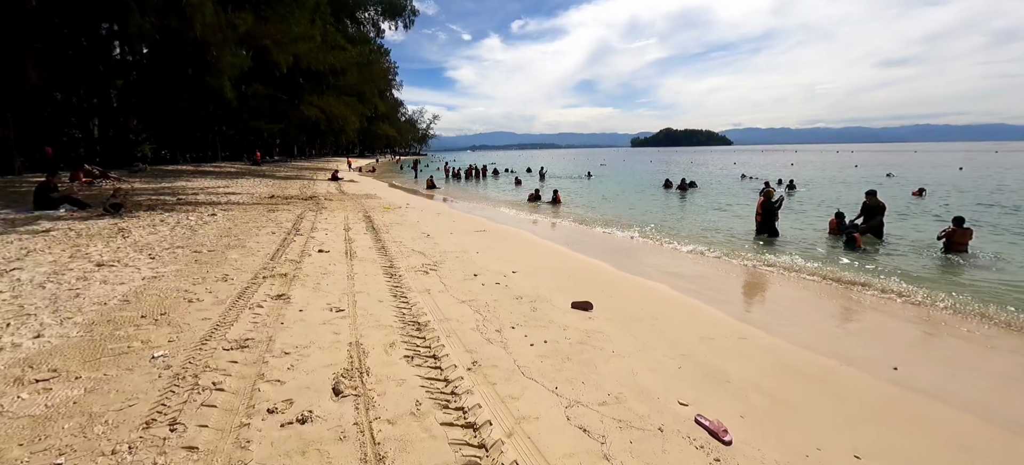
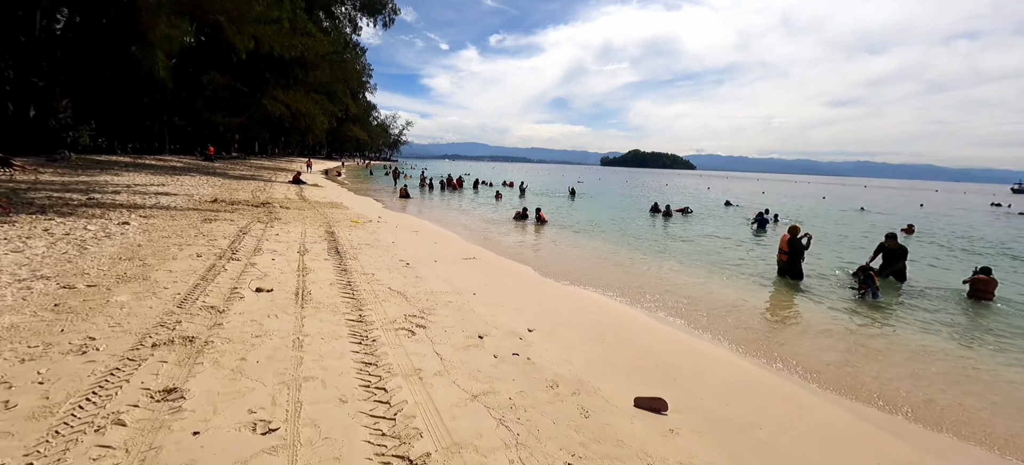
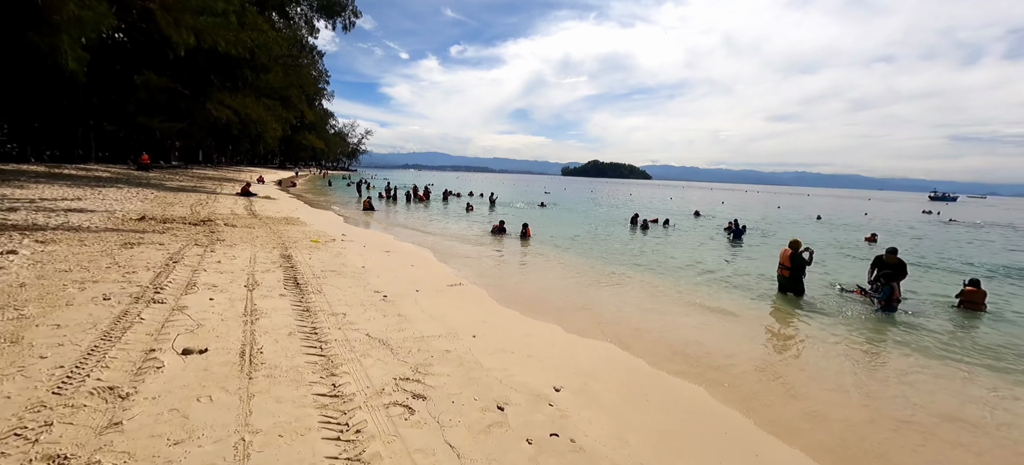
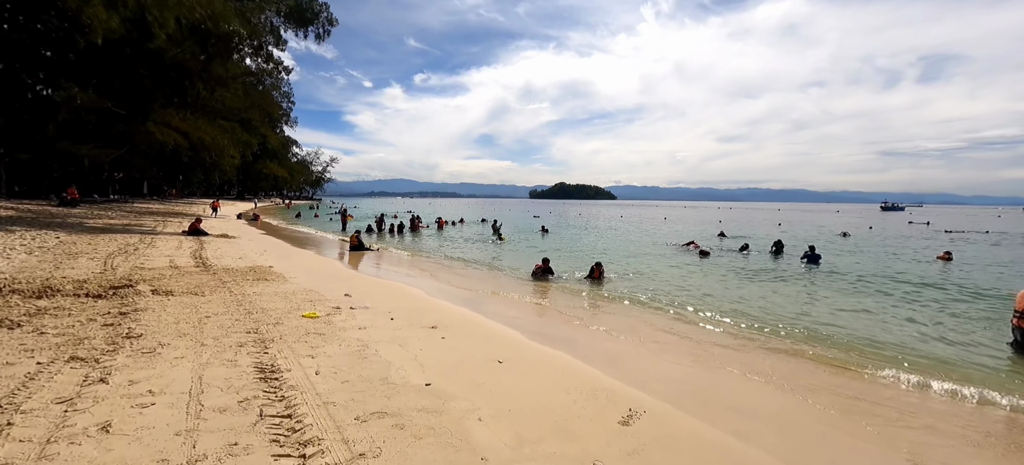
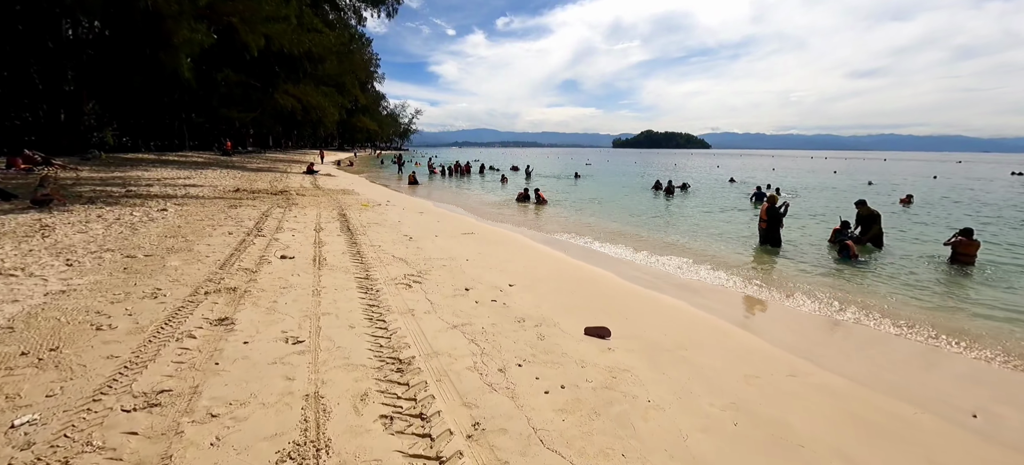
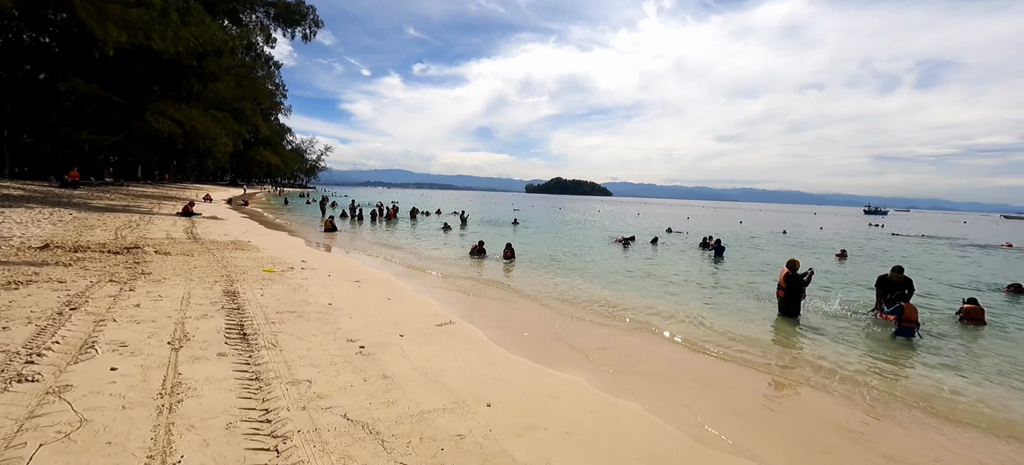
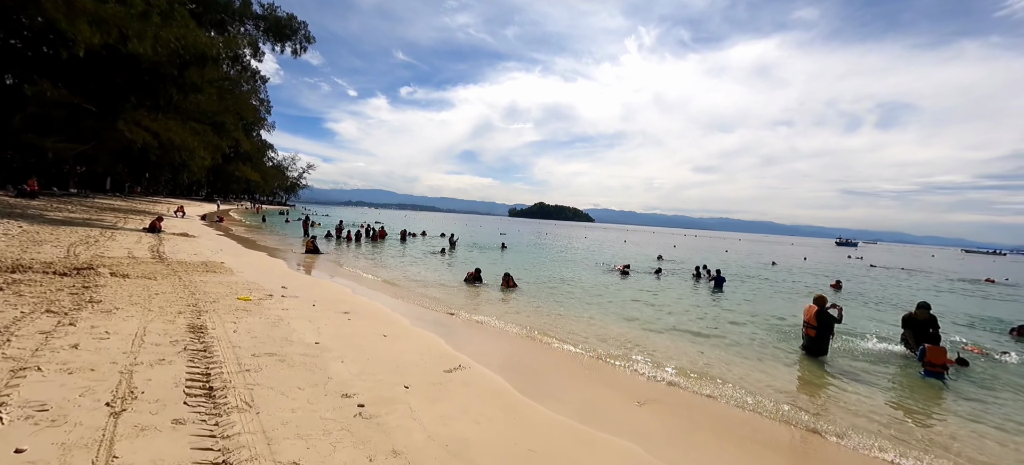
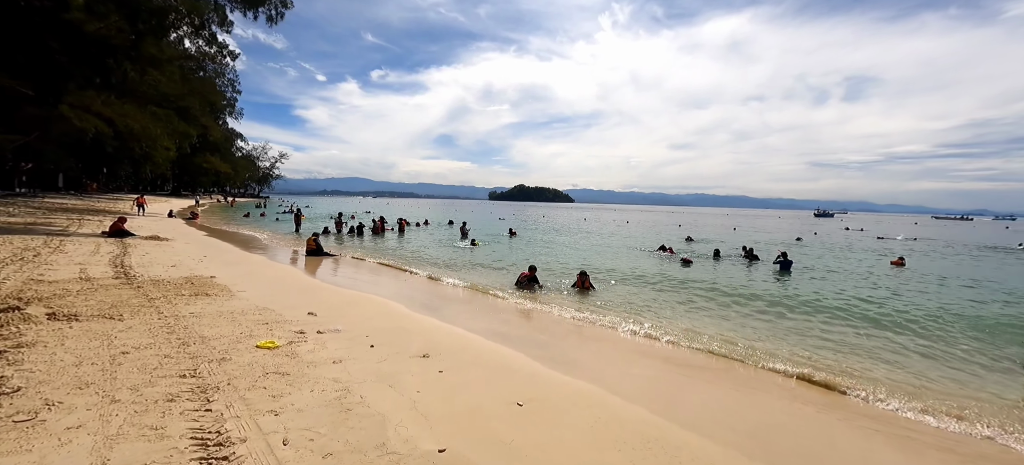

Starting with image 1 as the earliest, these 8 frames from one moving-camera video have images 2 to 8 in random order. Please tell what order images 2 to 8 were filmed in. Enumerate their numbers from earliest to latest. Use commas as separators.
5, 2, 3, 6, 7, 4, 8
